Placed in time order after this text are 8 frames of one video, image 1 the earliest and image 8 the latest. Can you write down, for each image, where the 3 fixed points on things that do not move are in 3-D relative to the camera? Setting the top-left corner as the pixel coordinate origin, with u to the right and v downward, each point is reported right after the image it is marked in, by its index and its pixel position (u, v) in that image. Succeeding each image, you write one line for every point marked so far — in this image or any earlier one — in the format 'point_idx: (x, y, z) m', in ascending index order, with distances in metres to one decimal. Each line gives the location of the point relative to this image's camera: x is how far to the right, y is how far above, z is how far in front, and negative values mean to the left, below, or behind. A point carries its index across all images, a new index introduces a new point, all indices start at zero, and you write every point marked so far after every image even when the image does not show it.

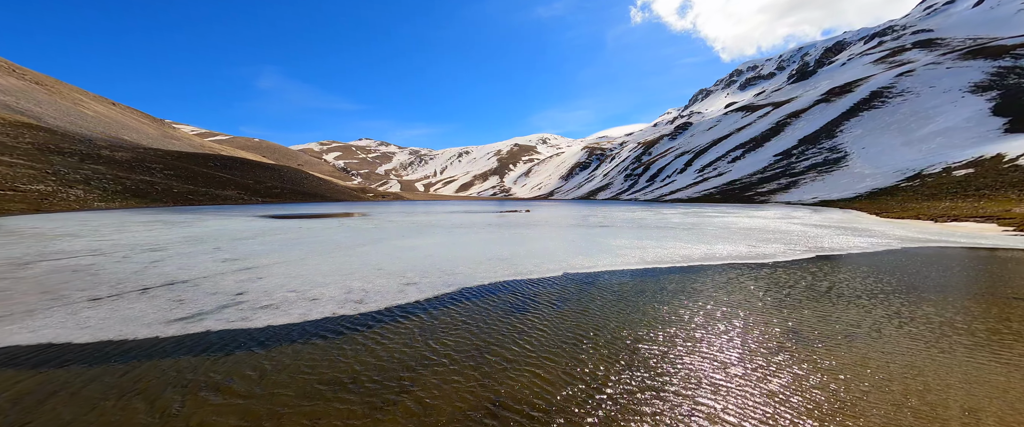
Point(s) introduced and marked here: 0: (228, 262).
0: (-13.1, -2.2, +13.3) m
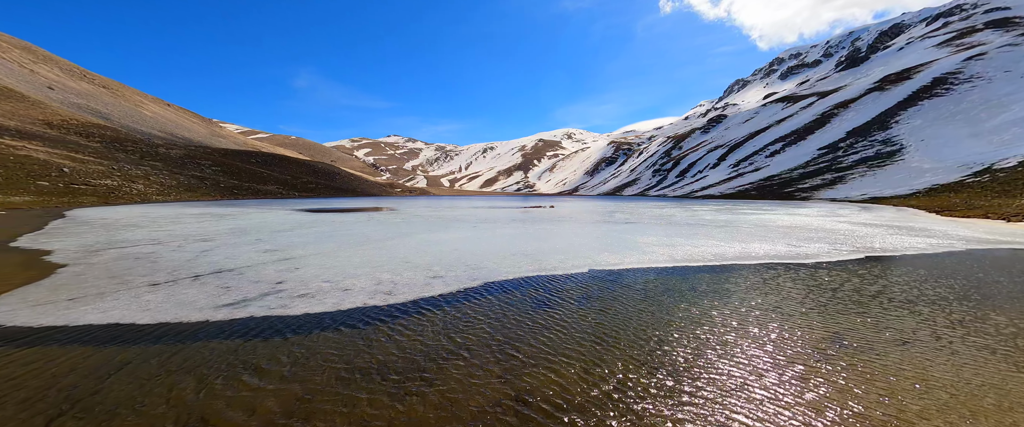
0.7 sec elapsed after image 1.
0: (-11.9, -1.9, +14.0) m
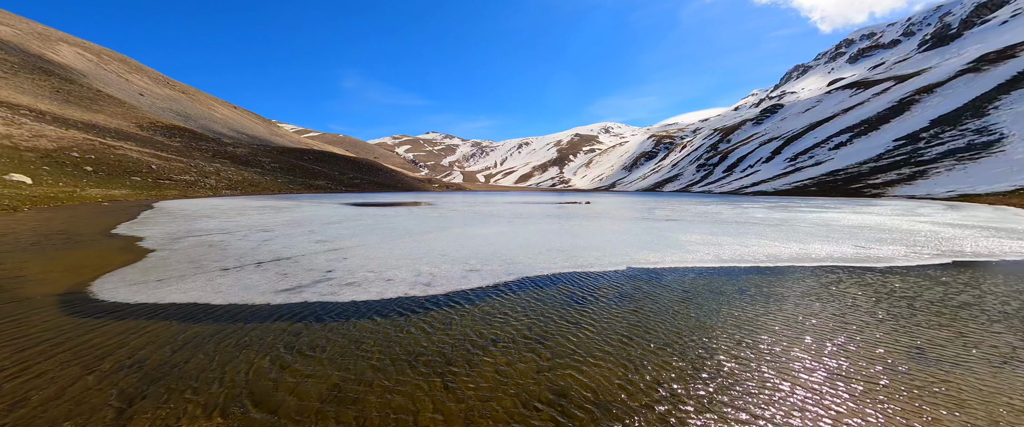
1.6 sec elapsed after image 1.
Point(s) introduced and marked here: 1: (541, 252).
0: (-10.2, -1.6, +15.0) m
1: (+1.8, -2.1, +14.8) m
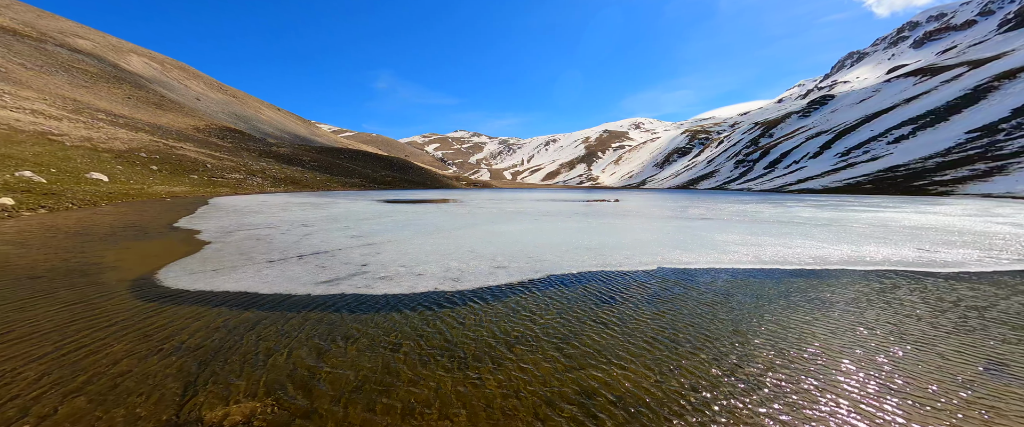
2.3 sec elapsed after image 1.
0: (-8.8, -1.4, +15.6) m
1: (+3.1, -2.0, +14.7) m
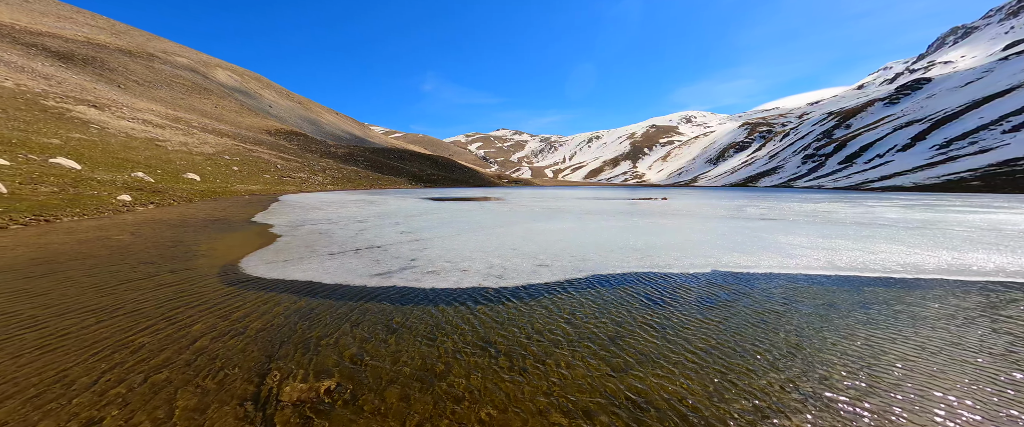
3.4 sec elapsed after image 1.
0: (-6.6, -1.2, +16.4) m
1: (+5.2, -1.9, +14.3) m
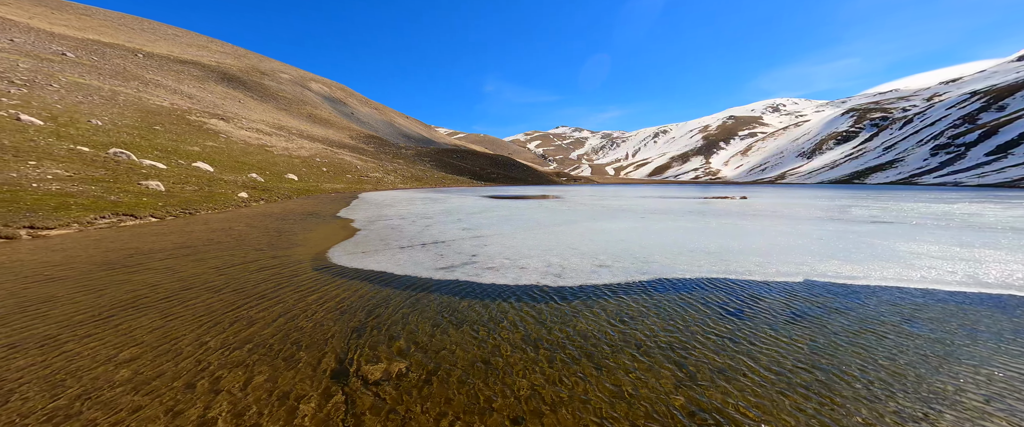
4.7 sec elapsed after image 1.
0: (-3.4, -1.0, +17.1) m
1: (+7.9, -1.9, +13.3) m
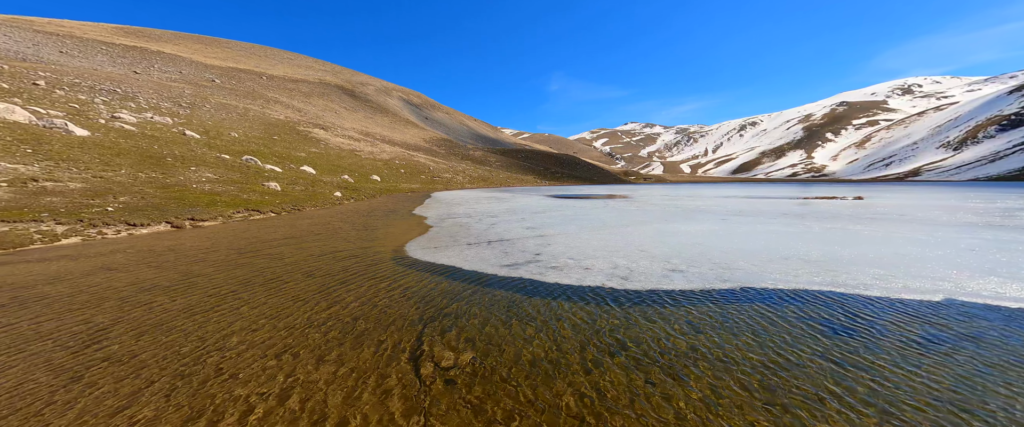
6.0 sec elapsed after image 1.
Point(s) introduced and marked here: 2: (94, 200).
0: (+0.2, -1.0, +17.5) m
1: (+10.8, -2.0, +11.9) m
2: (-25.5, +0.8, +17.0) m
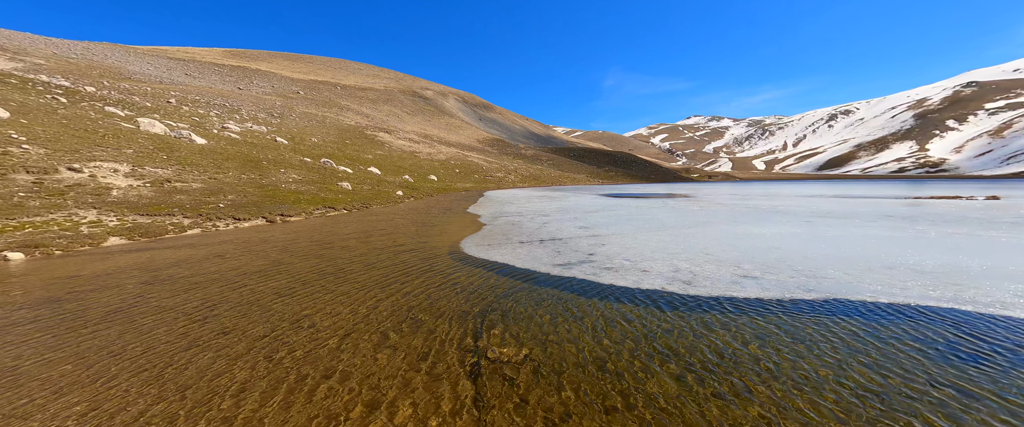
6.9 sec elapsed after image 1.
0: (+3.2, -0.9, +17.3) m
1: (+12.9, -2.0, +10.4) m
2: (-22.4, +1.2, +20.2) m
